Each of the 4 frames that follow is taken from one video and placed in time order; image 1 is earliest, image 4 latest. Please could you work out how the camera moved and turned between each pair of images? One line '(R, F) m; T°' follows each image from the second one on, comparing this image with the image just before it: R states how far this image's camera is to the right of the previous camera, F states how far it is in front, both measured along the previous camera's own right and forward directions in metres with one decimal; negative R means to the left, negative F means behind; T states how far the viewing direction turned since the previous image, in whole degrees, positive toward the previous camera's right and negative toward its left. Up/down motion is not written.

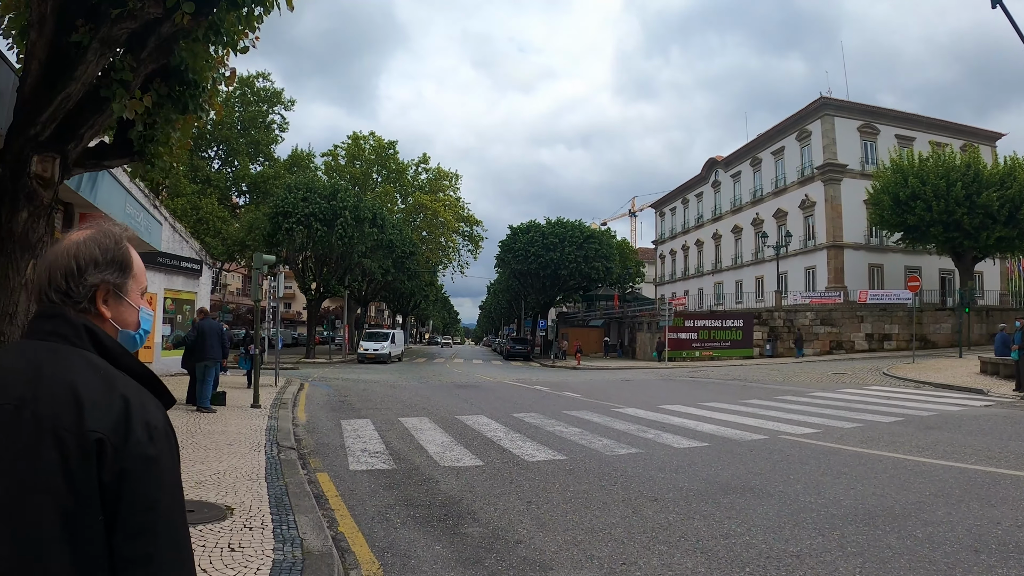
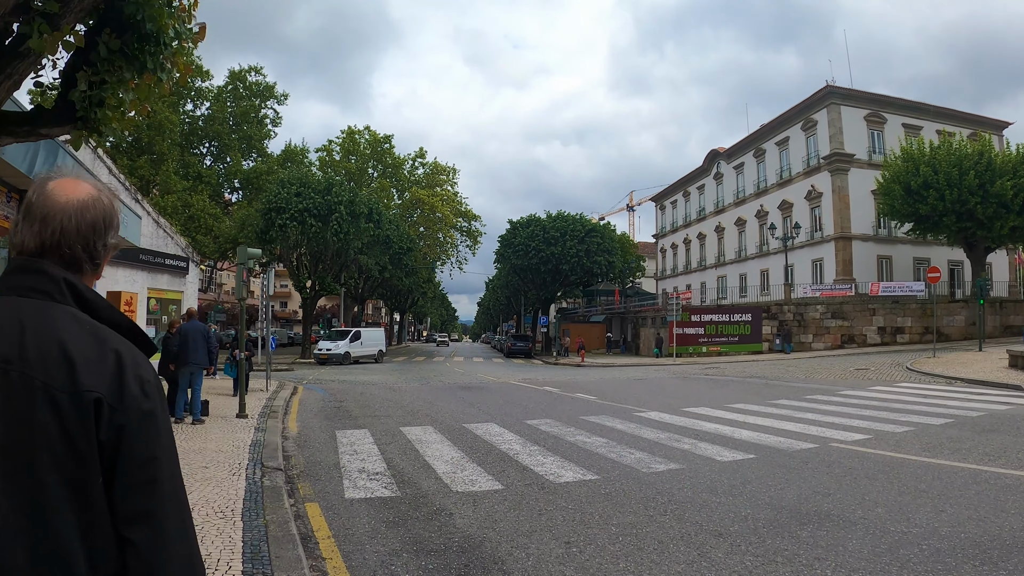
(-0.2, +1.0) m; 0°
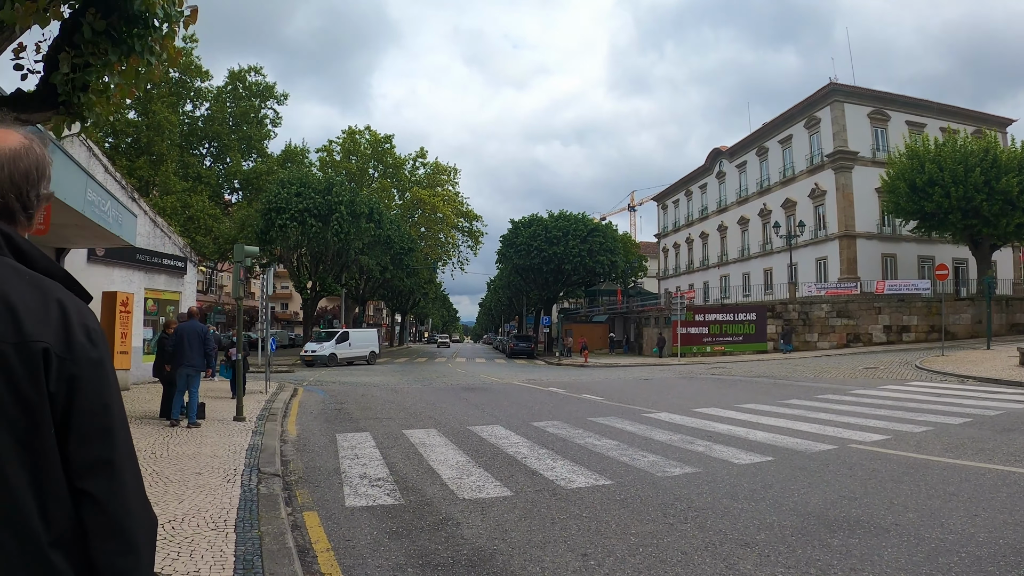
(-0.1, +0.3) m; 0°
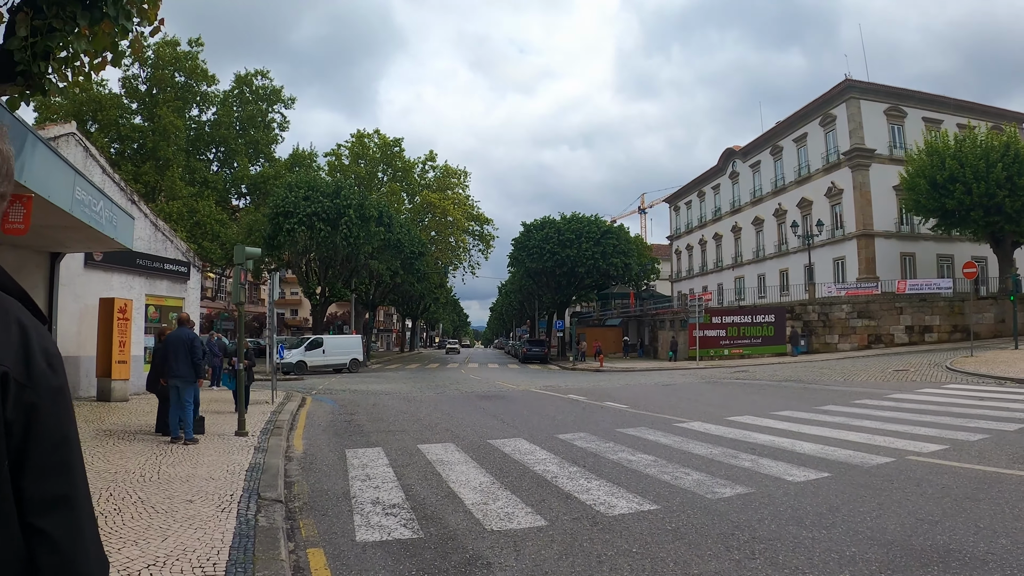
(-0.2, +0.7) m; -1°
